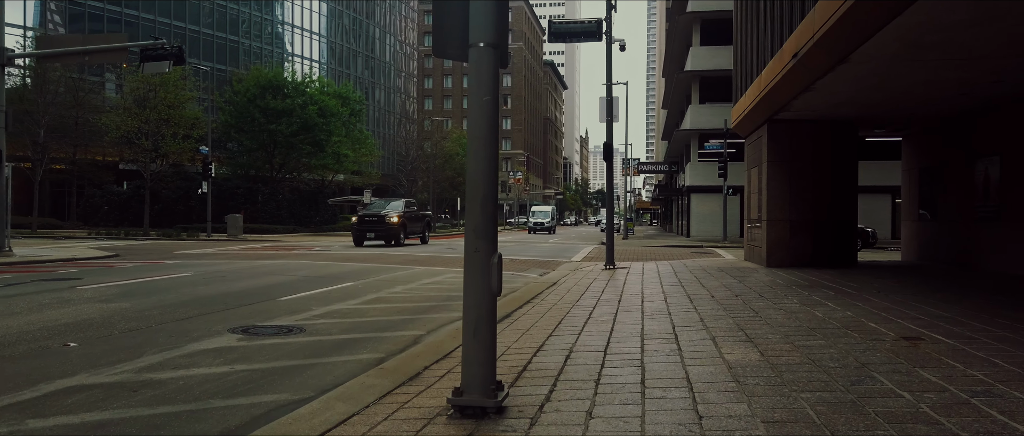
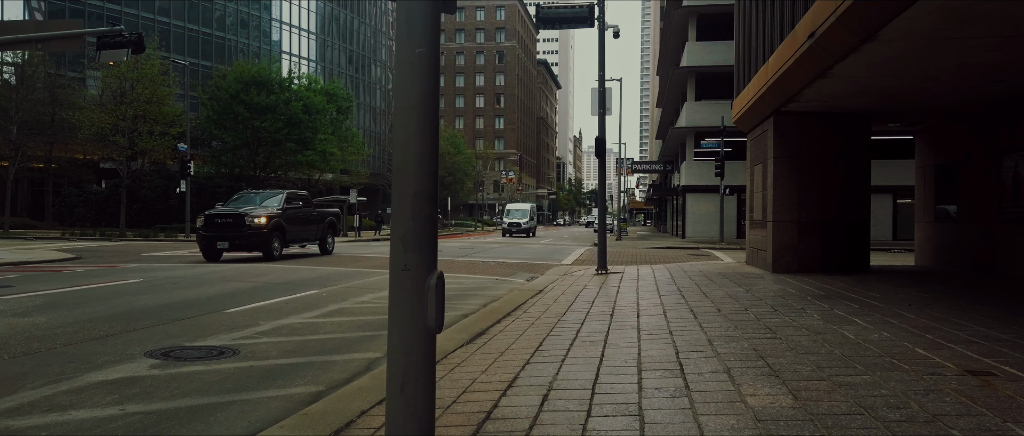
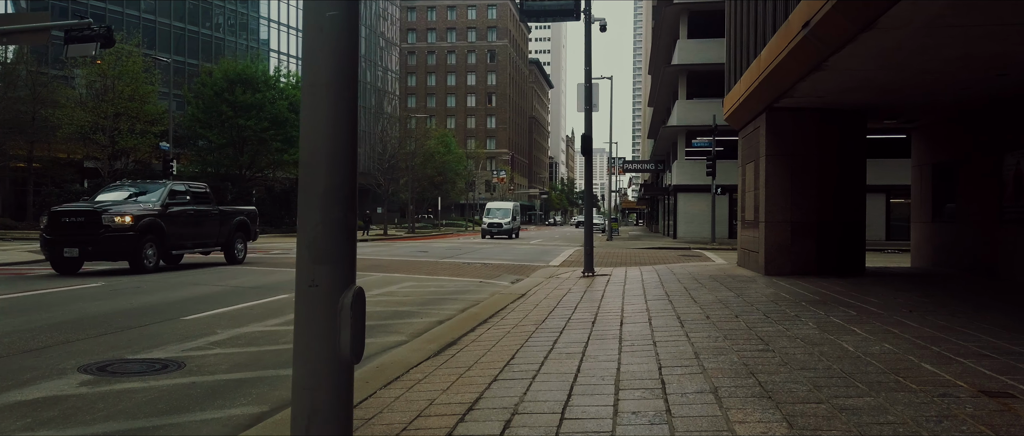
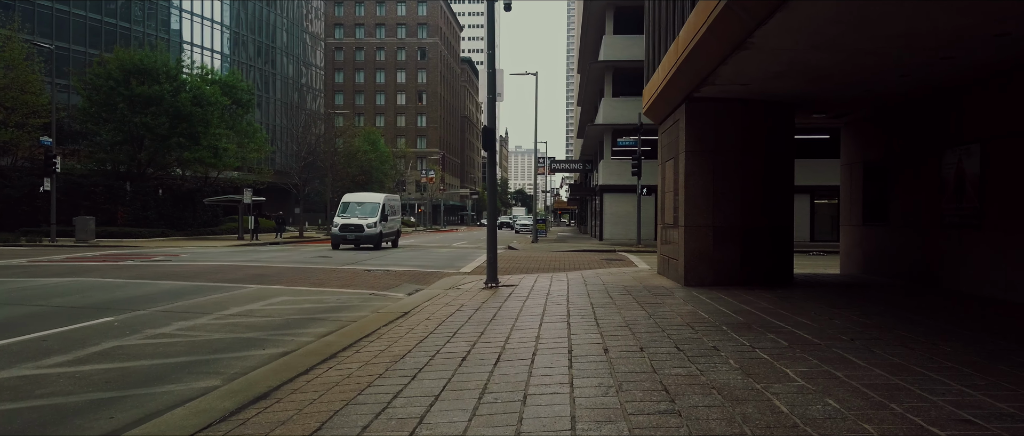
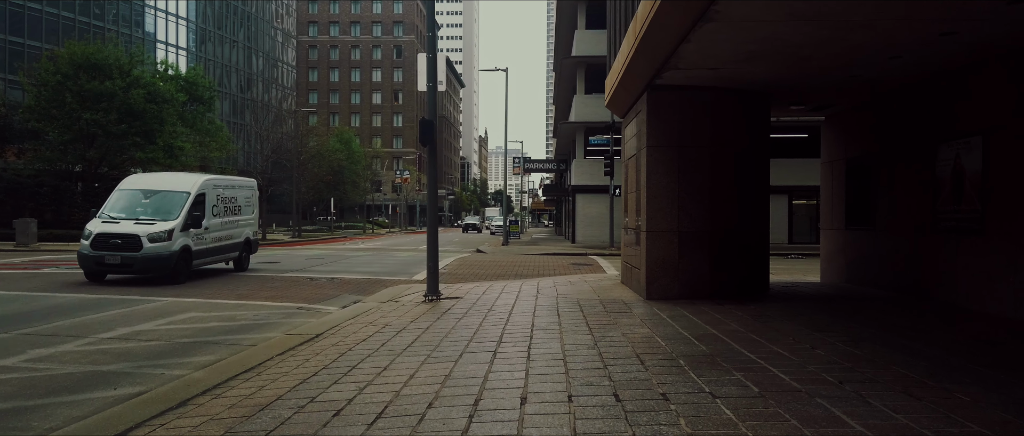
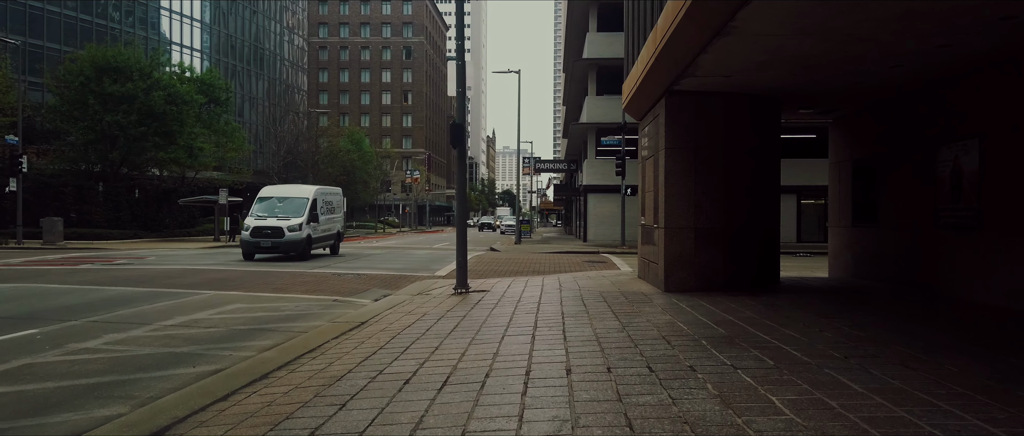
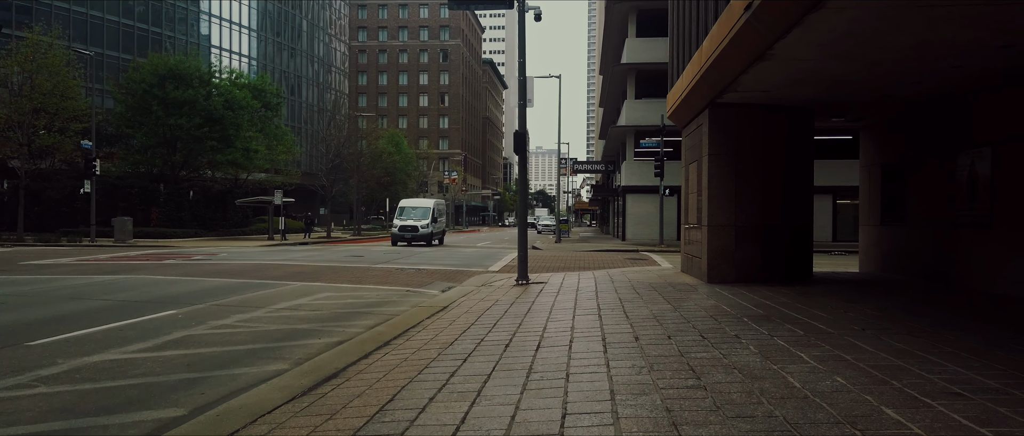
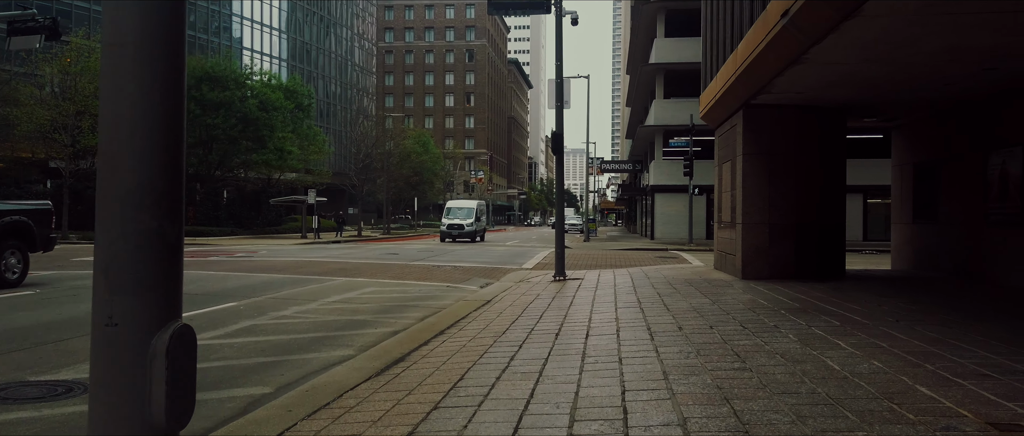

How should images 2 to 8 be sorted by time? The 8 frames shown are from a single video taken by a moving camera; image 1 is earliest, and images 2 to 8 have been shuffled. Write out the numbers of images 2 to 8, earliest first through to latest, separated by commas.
2, 3, 8, 7, 4, 6, 5
